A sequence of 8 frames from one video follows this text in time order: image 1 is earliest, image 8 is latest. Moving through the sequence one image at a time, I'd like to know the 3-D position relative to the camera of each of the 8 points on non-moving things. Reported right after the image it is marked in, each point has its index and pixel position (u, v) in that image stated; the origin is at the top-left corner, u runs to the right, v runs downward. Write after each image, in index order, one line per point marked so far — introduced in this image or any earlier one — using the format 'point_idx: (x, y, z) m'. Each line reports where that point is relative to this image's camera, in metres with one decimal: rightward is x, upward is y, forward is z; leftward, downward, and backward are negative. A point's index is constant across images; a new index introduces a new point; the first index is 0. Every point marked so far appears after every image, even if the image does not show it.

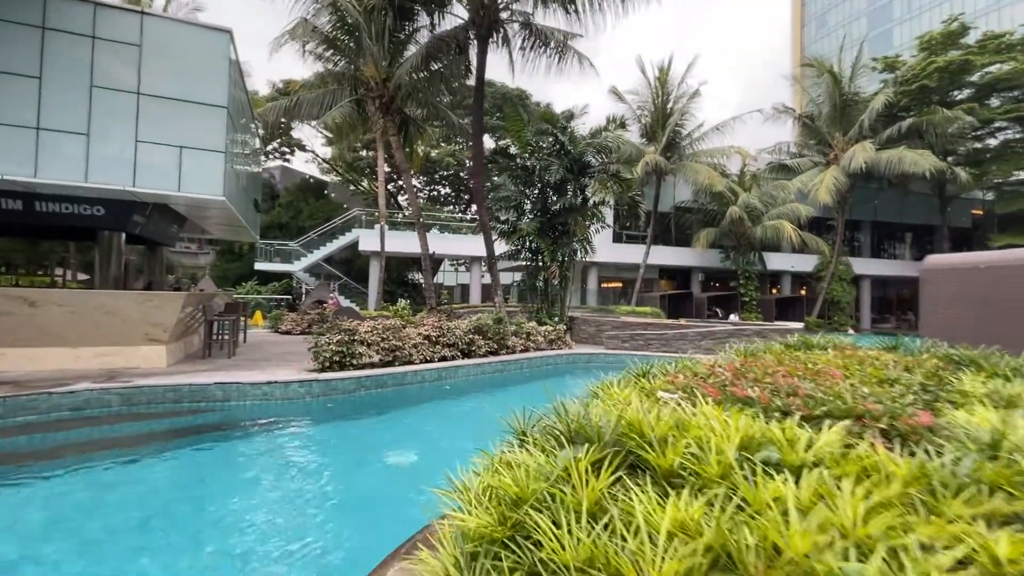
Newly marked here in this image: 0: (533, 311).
0: (+0.6, -0.7, +14.4) m
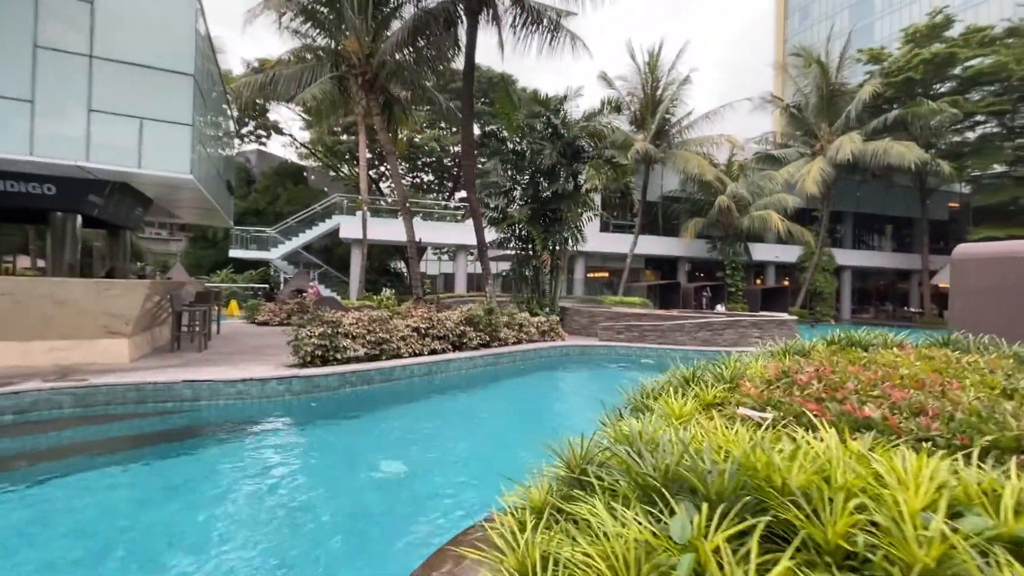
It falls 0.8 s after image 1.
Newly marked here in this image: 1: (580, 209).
0: (+0.3, -0.4, +13.9) m
1: (+1.9, +2.2, +13.2) m
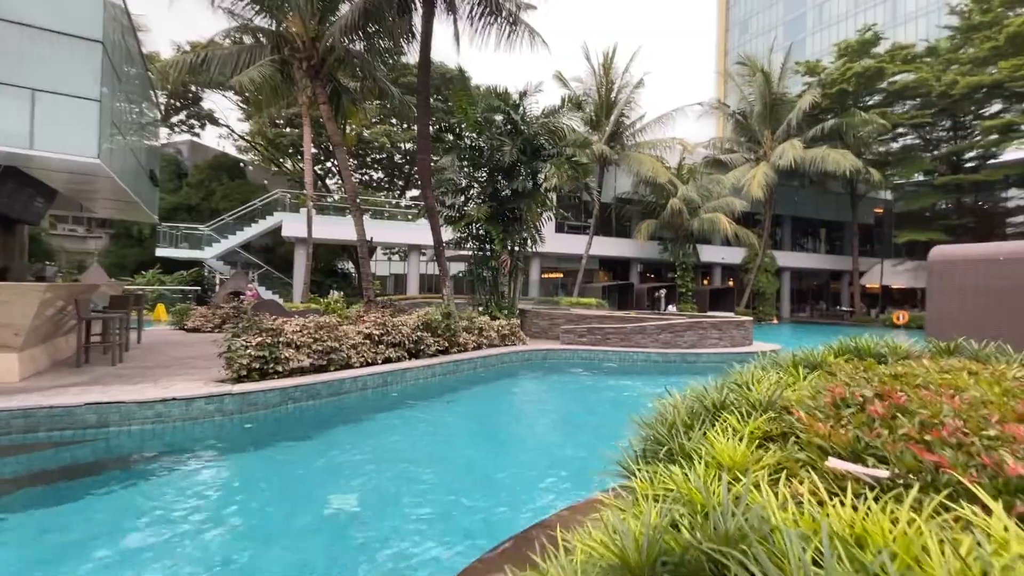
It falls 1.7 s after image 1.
0: (-0.9, -0.5, +13.4) m
1: (+0.7, +2.1, +12.8) m
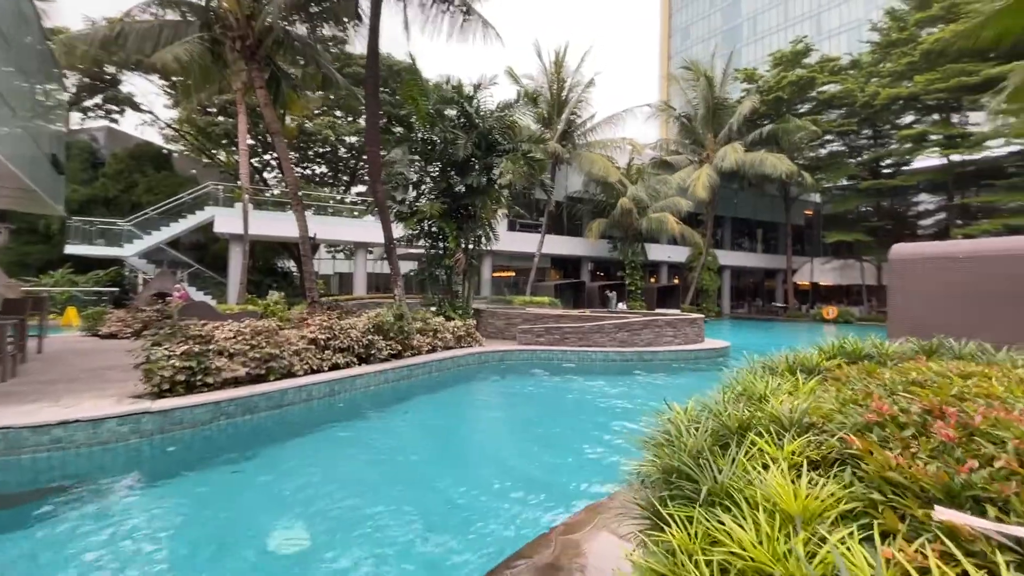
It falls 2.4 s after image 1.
0: (-2.1, -0.4, +12.9) m
1: (-0.5, +2.2, +12.5) m
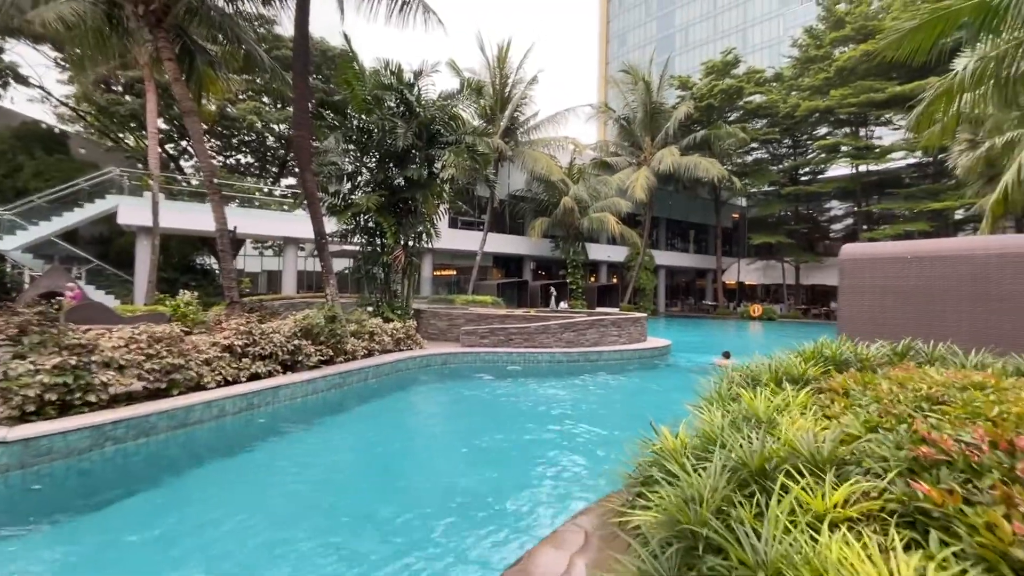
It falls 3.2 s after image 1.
0: (-3.6, -0.4, +12.0) m
1: (-1.9, +2.2, +11.9) m
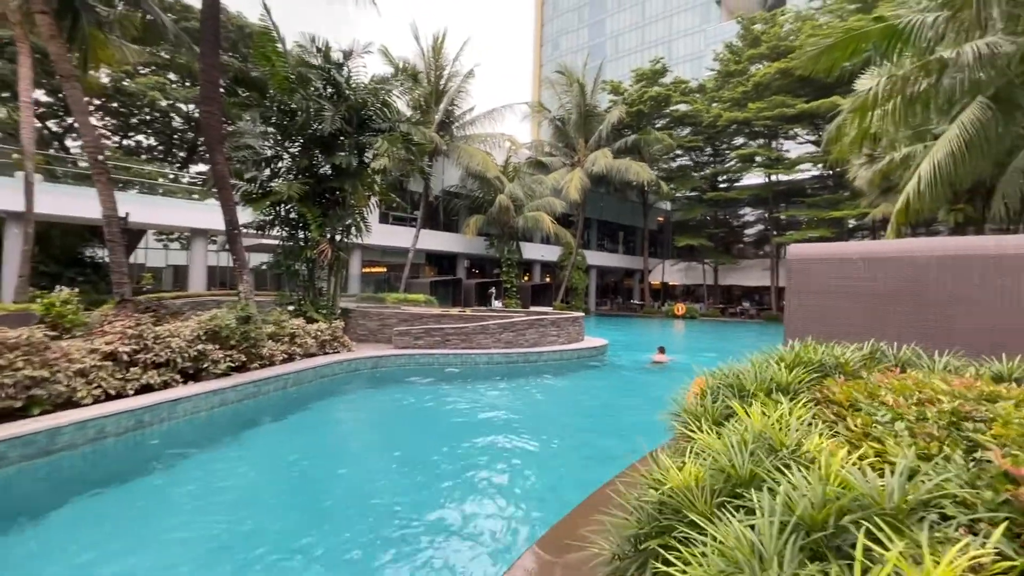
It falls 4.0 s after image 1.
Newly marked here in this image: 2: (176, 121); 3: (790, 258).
0: (-5.1, -0.4, +11.0) m
1: (-3.3, +2.2, +11.1) m
2: (-12.0, +6.1, +17.1) m
3: (+3.6, +0.4, +6.0) m
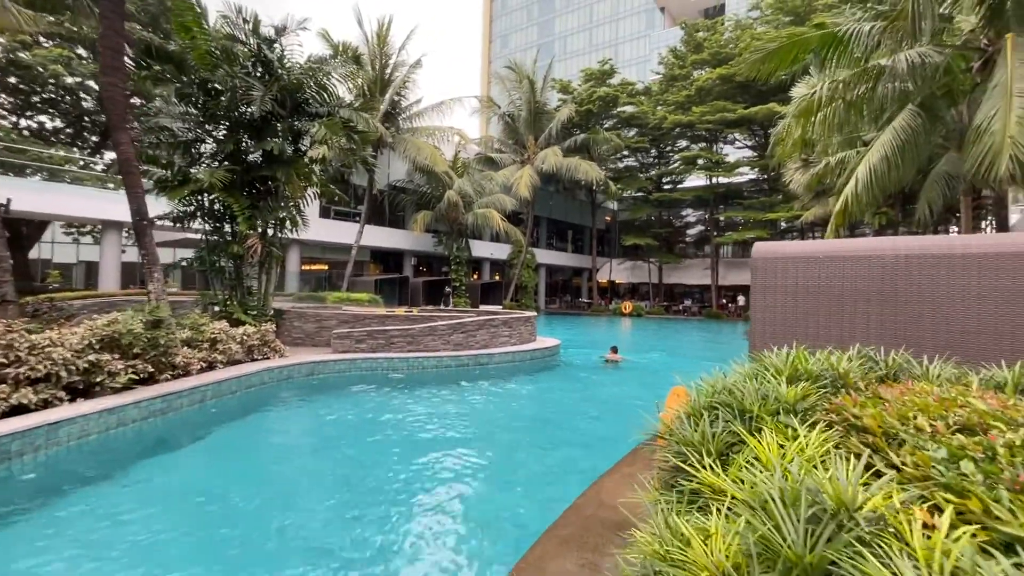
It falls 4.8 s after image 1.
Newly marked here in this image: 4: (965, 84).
0: (-6.1, -0.3, +9.9) m
1: (-4.4, +2.3, +10.2) m
2: (-13.7, +6.1, +15.3) m
3: (+3.0, +0.4, +5.9) m
4: (+8.0, +3.6, +8.6) m
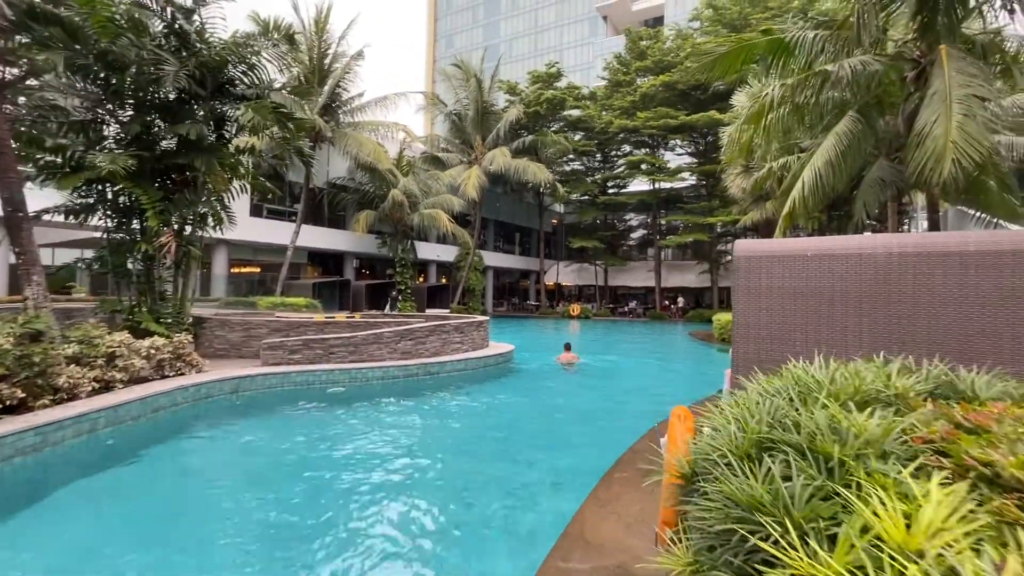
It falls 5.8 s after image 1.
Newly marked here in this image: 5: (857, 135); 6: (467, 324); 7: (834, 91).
0: (-7.0, -0.4, +8.6) m
1: (-5.4, +2.2, +9.1) m
2: (-15.2, +5.9, +13.1) m
3: (+2.5, +0.4, +5.6) m
4: (+7.2, +3.6, +8.9) m
5: (+6.5, +2.9, +9.0) m
6: (-1.1, -0.8, +11.0) m
7: (+5.9, +3.5, +8.6) m
